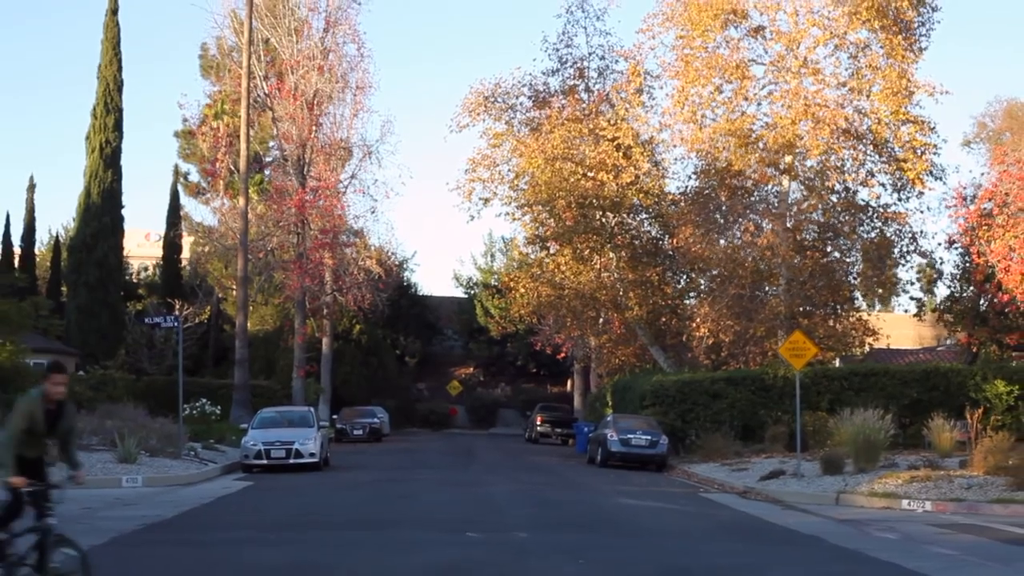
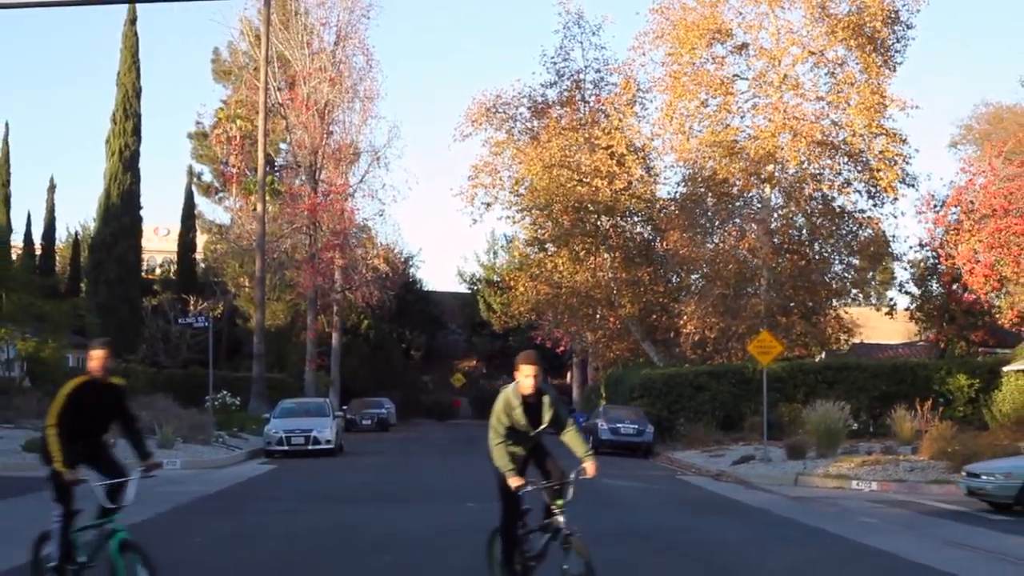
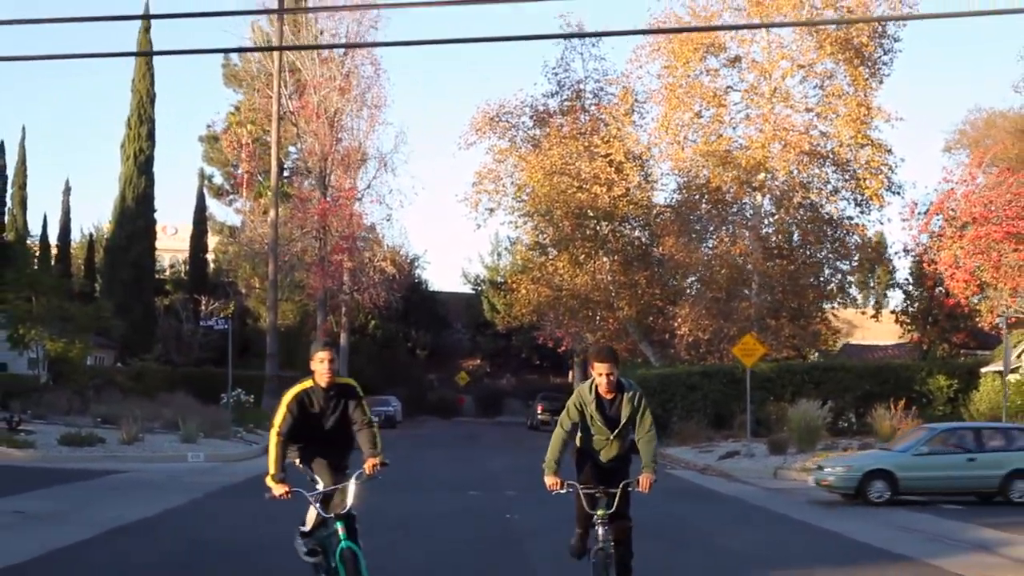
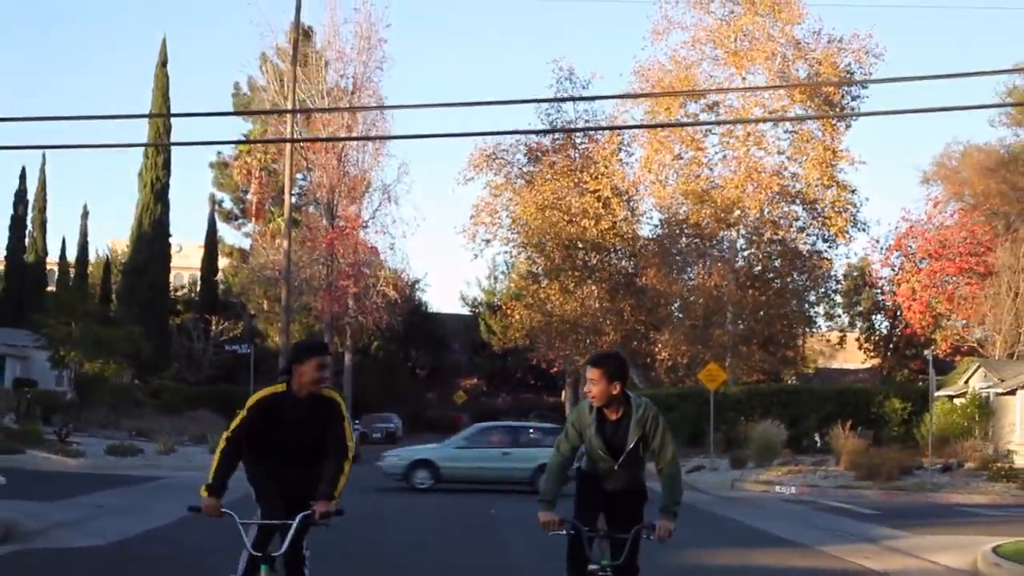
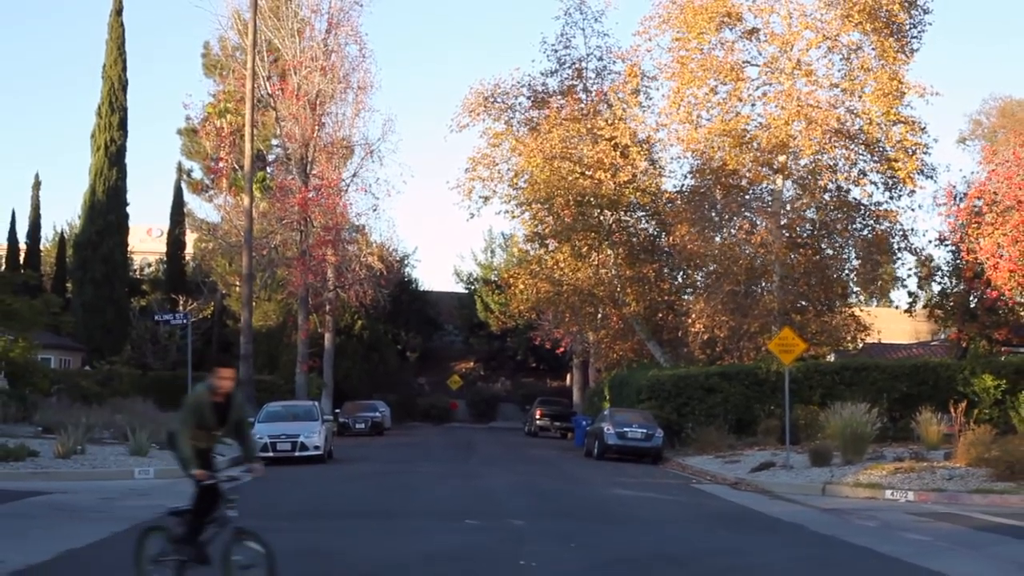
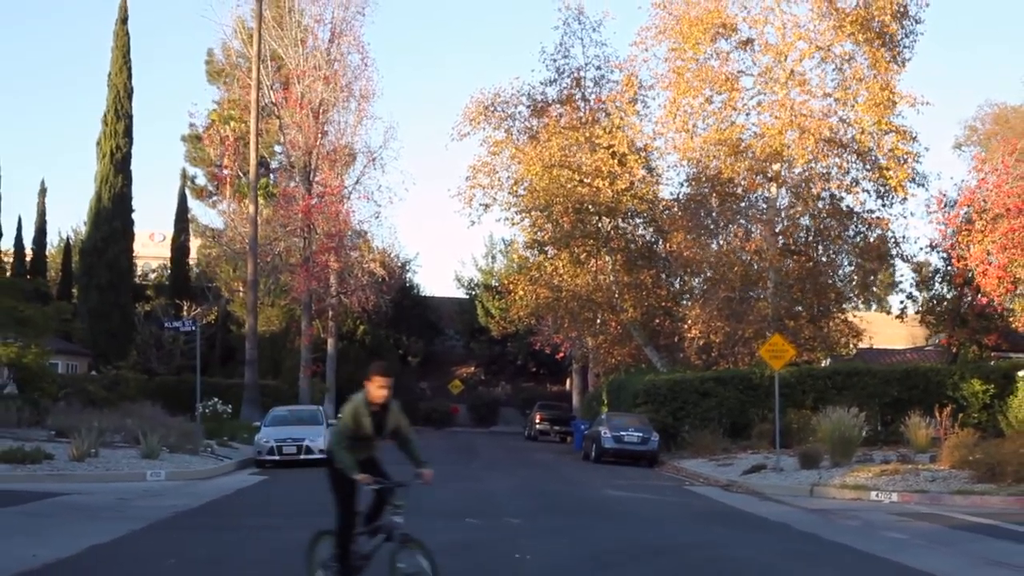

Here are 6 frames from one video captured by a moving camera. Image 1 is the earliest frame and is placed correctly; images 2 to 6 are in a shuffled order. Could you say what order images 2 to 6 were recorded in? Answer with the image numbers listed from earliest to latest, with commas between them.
5, 6, 2, 3, 4
